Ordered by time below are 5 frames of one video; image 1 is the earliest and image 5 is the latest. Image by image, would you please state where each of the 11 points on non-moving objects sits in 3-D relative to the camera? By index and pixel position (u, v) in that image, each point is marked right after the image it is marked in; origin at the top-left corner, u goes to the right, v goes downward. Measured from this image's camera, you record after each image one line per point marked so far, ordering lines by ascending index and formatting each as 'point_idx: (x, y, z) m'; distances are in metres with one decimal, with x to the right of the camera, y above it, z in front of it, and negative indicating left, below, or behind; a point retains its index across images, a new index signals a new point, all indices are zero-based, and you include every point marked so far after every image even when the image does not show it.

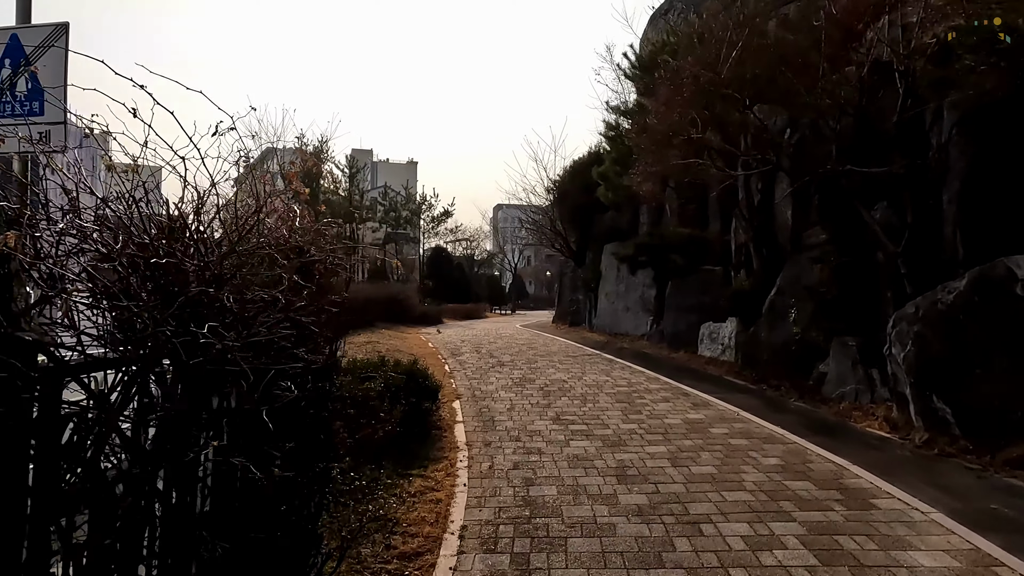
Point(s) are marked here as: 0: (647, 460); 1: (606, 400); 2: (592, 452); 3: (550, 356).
0: (+1.4, -1.8, +6.9) m
1: (+1.4, -1.7, +10.1) m
2: (+0.9, -1.8, +7.2) m
3: (+0.8, -1.6, +15.3) m
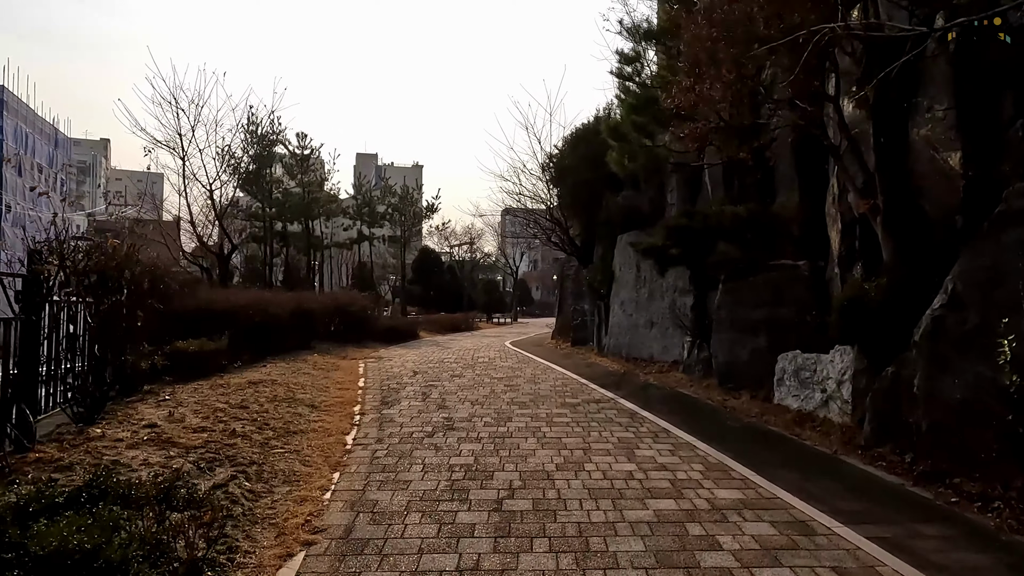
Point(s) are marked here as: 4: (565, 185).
0: (+0.7, -1.9, +1.3) m
1: (+0.8, -1.8, +4.4) m
2: (+0.2, -1.9, +1.6) m
3: (+0.3, -1.7, +9.7) m
4: (+1.4, +2.7, +17.5) m
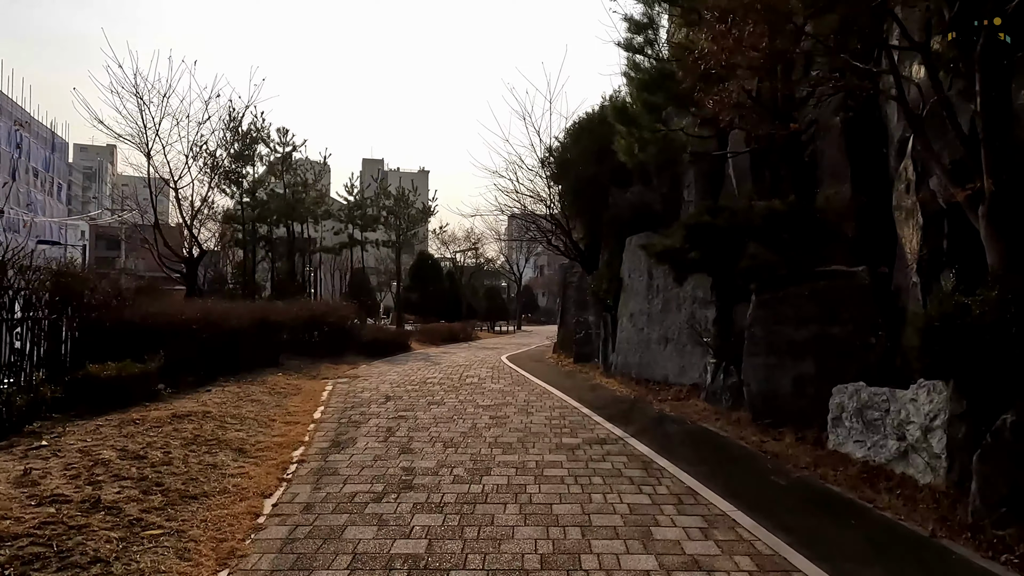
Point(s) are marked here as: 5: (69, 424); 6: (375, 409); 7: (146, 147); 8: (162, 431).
0: (+0.4, -1.9, -0.6) m
1: (+0.5, -1.9, +2.5) m
2: (-0.1, -1.9, -0.4) m
3: (+0.1, -1.8, +7.7) m
4: (+1.3, +2.5, +15.5) m
5: (-4.9, -1.5, +7.4) m
6: (-2.0, -1.8, +9.9) m
7: (-10.2, +4.0, +18.5) m
8: (-4.0, -1.6, +7.6) m
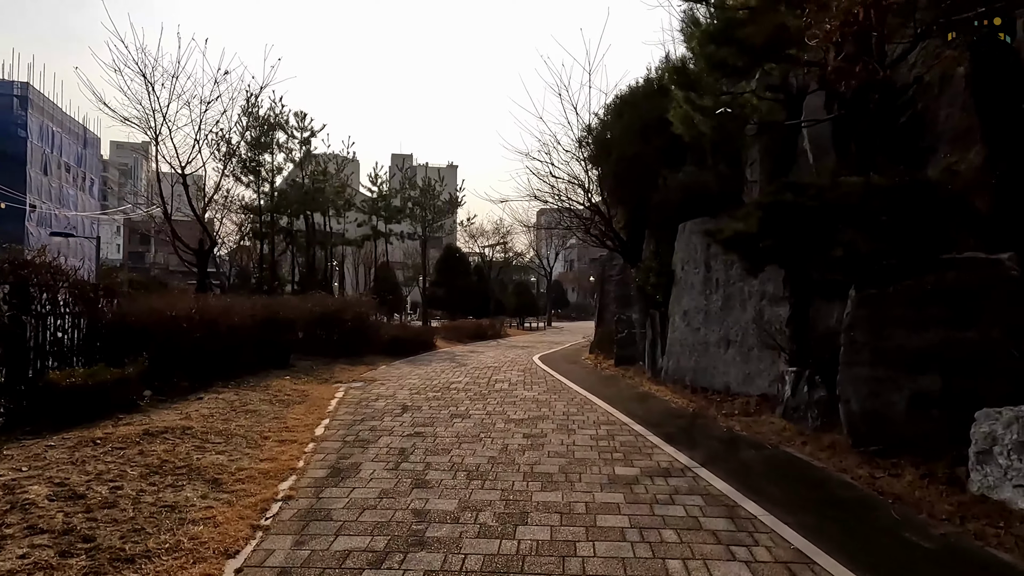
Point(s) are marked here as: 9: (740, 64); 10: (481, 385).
0: (+0.5, -1.9, -2.2) m
1: (+0.7, -1.8, +0.9) m
2: (-0.1, -1.9, -1.9) m
3: (+0.5, -1.8, +6.2) m
4: (+2.0, +2.6, +13.9) m
5: (-4.5, -1.4, +6.0) m
6: (-1.6, -1.7, +8.4) m
7: (-9.3, +4.1, +17.3) m
8: (-3.6, -1.6, +6.2) m
9: (+2.9, +2.9, +8.7) m
10: (-0.5, -1.7, +11.8) m
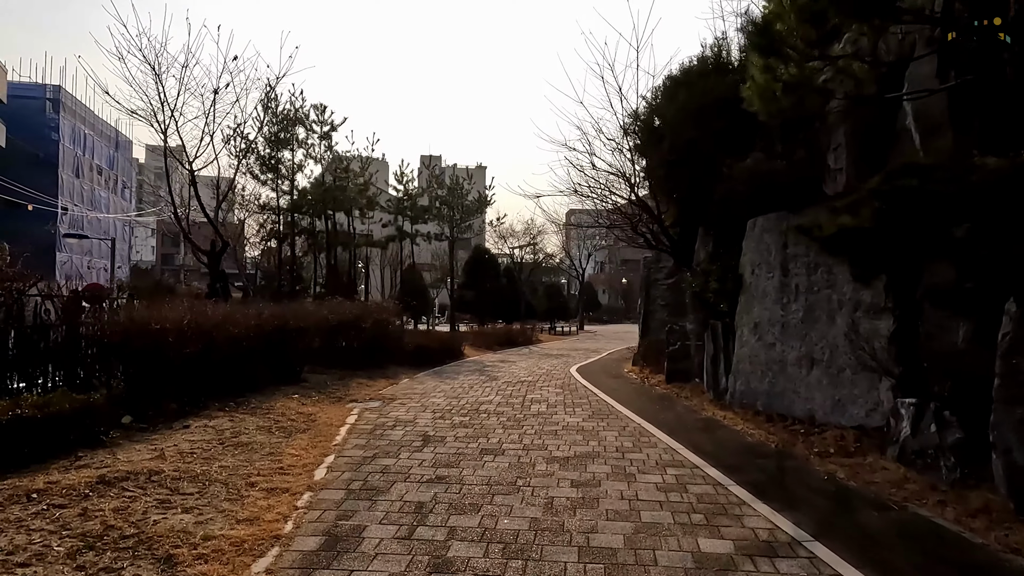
0: (+0.5, -2.0, -3.8) m
1: (+0.8, -1.9, -0.7) m
2: (0.0, -2.0, -3.5) m
3: (+0.8, -1.9, +4.6) m
4: (+2.7, +2.5, +12.2) m
5: (-4.2, -1.5, +4.7) m
6: (-1.1, -1.8, +6.9) m
7: (-8.5, +4.0, +16.2) m
8: (-3.3, -1.7, +4.8) m
9: (+3.4, +2.8, +7.0) m
10: (+0.1, -1.8, +10.2) m
